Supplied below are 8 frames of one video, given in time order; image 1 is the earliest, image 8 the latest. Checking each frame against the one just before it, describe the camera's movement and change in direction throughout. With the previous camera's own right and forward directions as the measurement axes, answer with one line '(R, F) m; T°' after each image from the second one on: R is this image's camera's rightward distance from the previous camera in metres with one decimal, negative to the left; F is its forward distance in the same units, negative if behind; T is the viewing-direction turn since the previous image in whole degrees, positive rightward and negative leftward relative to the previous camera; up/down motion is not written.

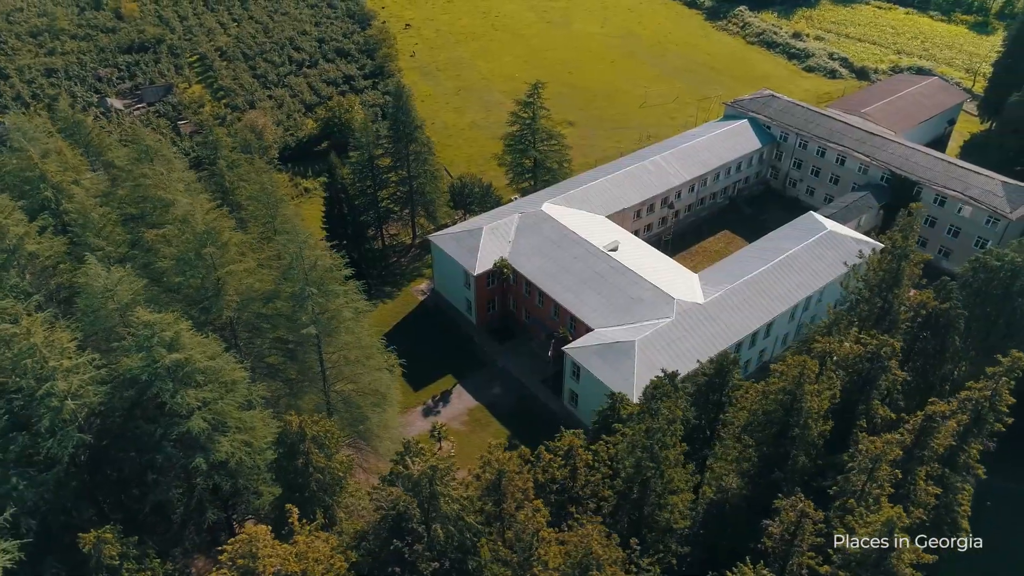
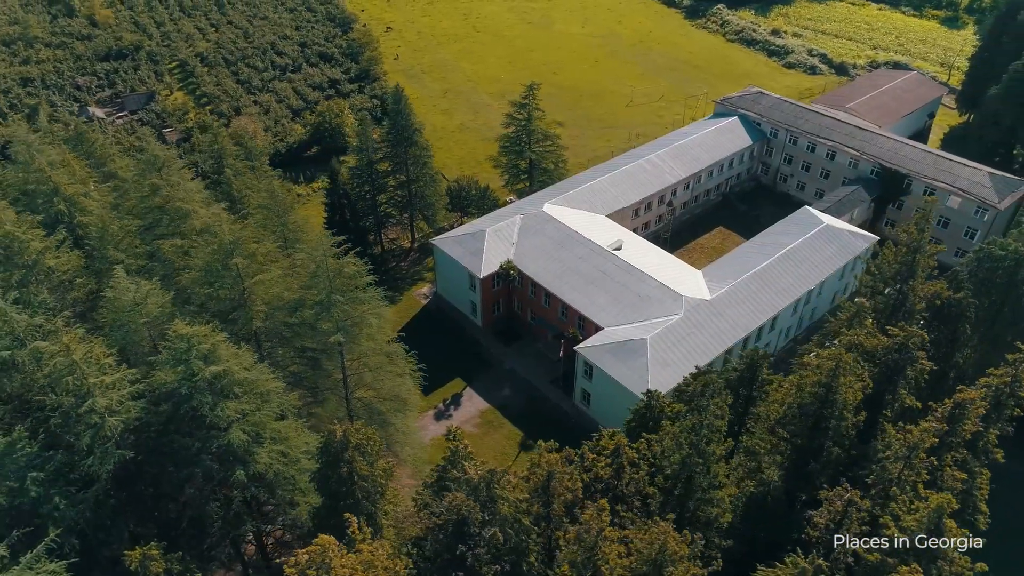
(-2.2, -0.1) m; +2°
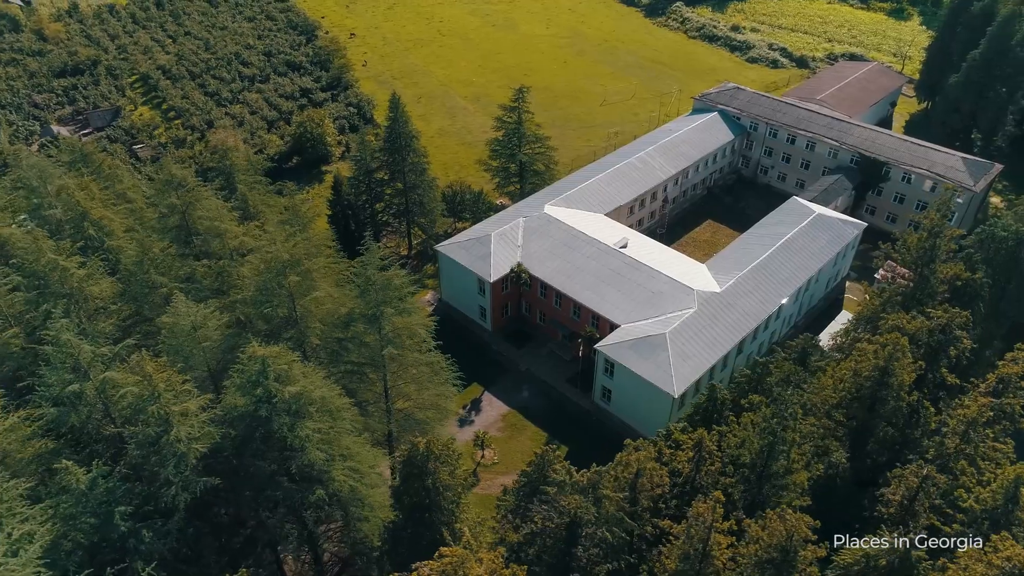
(-4.2, -0.2) m; +4°
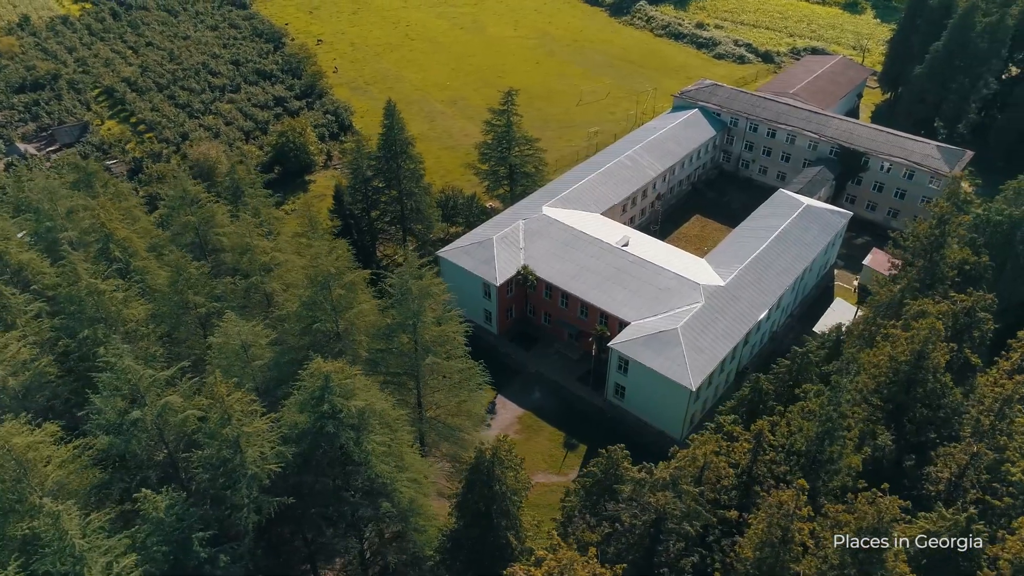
(-3.5, -0.2) m; +3°
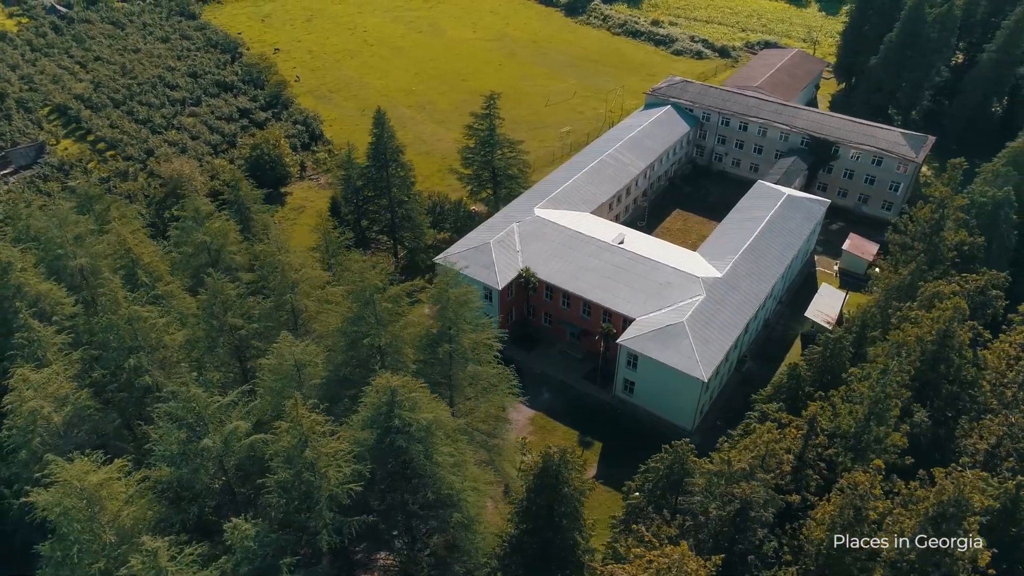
(-3.8, -0.1) m; +4°
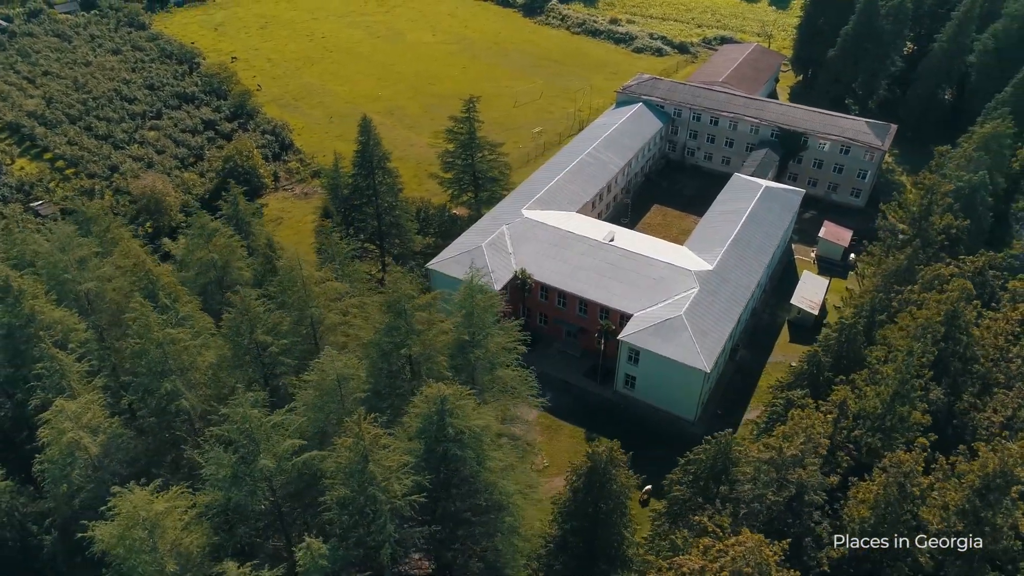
(-3.1, -0.1) m; +4°
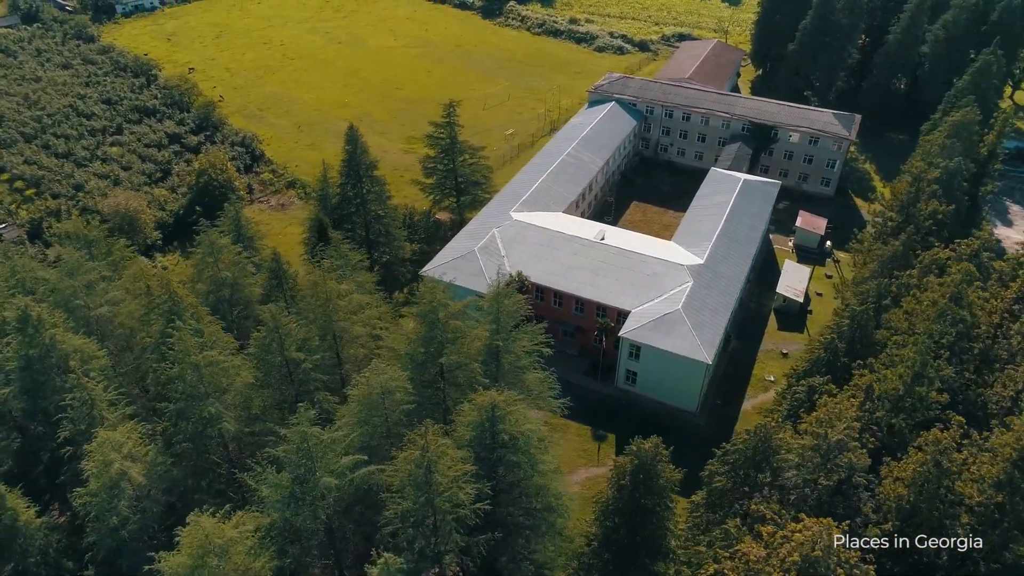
(-3.1, -0.1) m; +4°
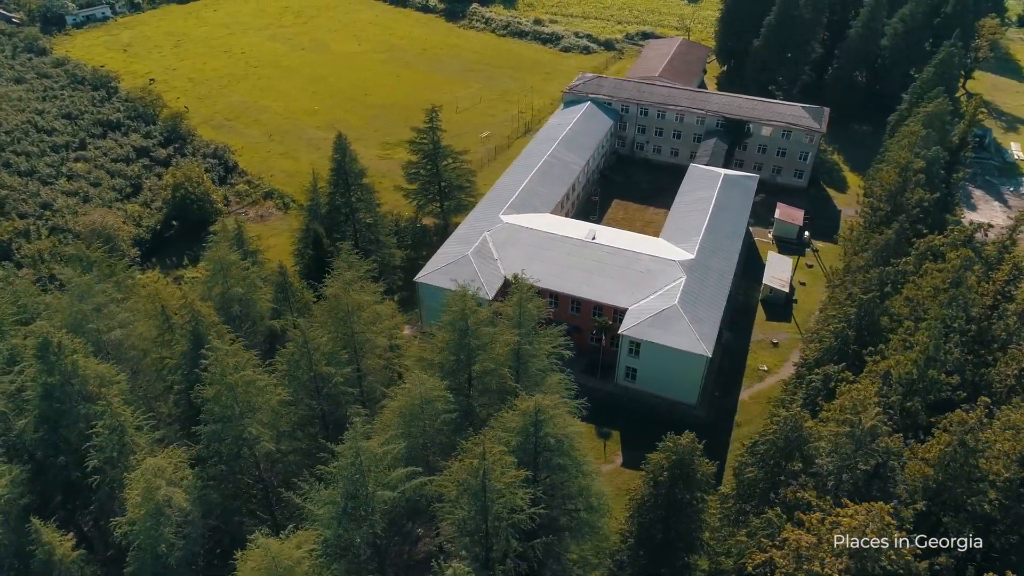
(-2.7, -0.1) m; +3°
